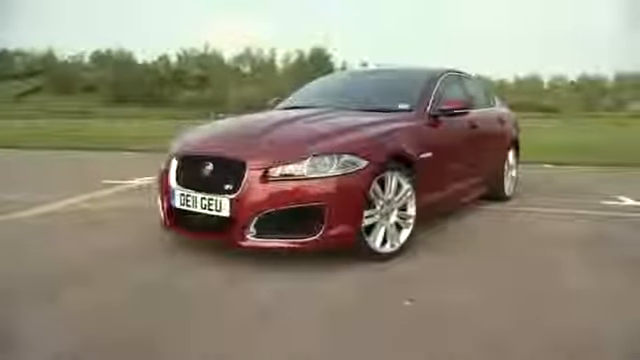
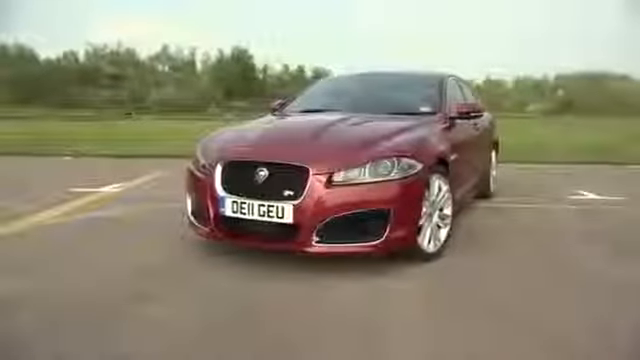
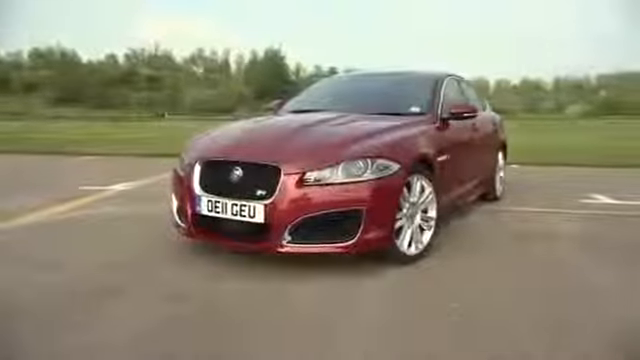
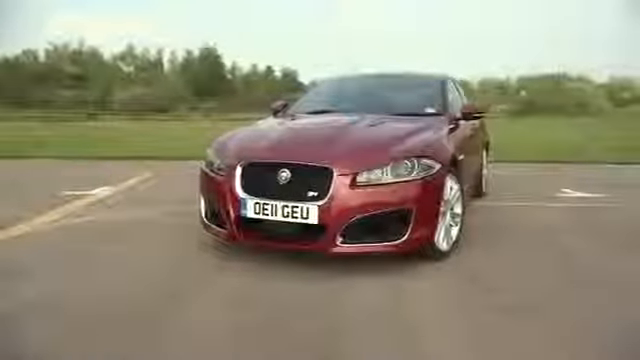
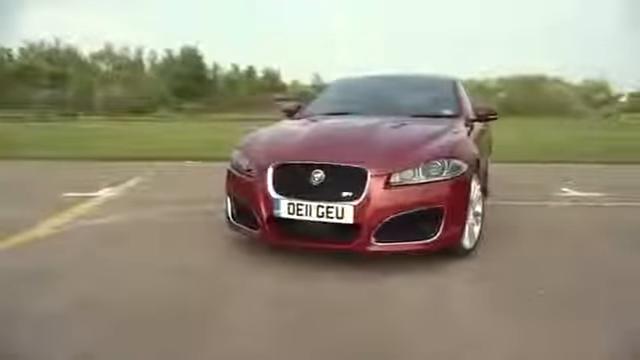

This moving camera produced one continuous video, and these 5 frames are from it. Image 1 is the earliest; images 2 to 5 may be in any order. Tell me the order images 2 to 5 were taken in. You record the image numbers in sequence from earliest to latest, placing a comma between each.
3, 2, 4, 5
